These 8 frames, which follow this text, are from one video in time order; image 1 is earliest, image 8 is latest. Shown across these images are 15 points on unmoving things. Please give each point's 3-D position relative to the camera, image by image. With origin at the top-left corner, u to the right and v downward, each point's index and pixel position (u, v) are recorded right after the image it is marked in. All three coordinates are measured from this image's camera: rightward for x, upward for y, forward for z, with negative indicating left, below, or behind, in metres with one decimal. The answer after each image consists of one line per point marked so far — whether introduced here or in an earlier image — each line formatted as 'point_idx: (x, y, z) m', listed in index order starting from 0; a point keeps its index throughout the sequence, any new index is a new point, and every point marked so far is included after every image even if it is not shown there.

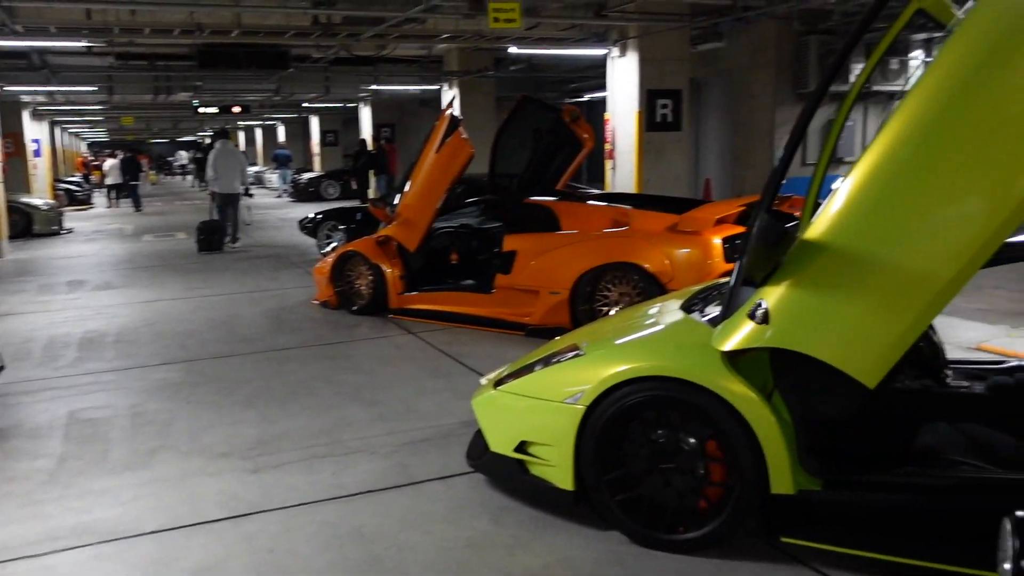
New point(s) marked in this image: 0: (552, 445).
0: (+0.1, -0.6, +3.2) m
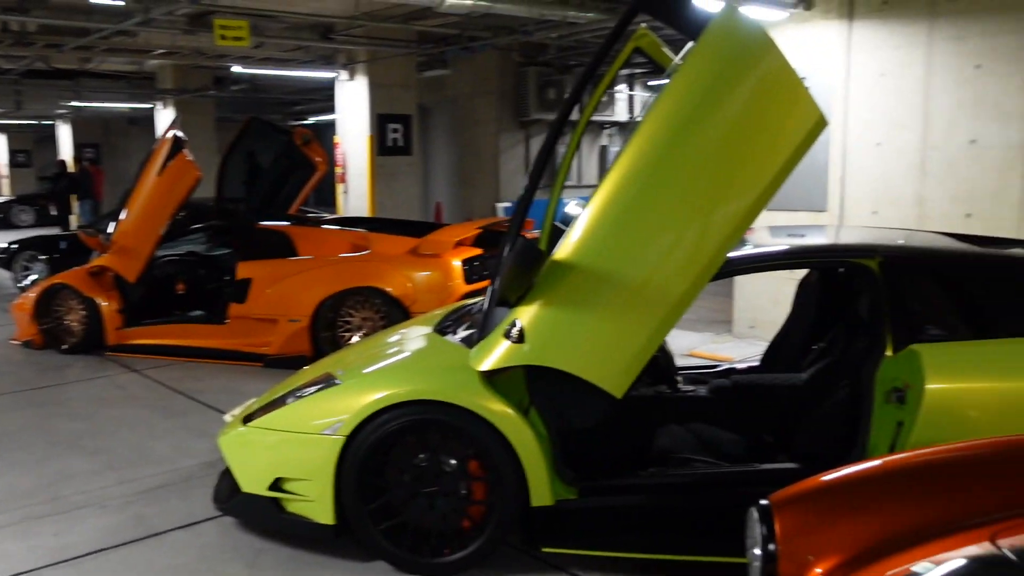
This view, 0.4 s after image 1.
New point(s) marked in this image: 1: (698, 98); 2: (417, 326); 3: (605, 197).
0: (-0.7, -0.7, +3.1) m
1: (+0.6, +0.6, +2.8) m
2: (-0.4, -0.2, +4.0) m
3: (+0.3, +0.3, +2.9) m
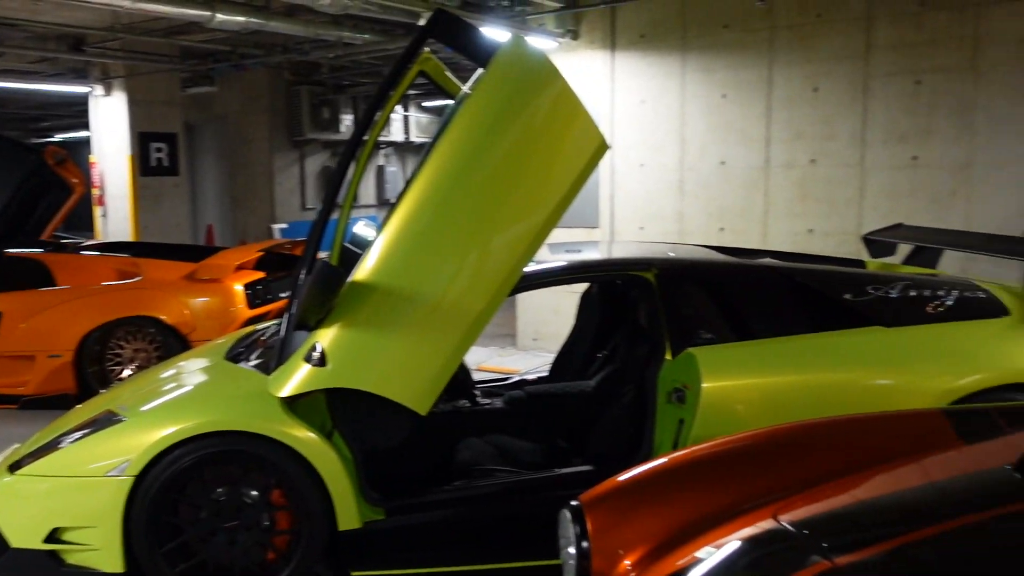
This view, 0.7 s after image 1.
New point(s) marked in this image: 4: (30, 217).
0: (-1.3, -0.8, +2.9) m
1: (-0.1, +0.5, +2.9) m
2: (-1.3, -0.3, +3.8) m
3: (-0.4, +0.2, +2.9) m
4: (-3.9, +0.5, +7.4) m
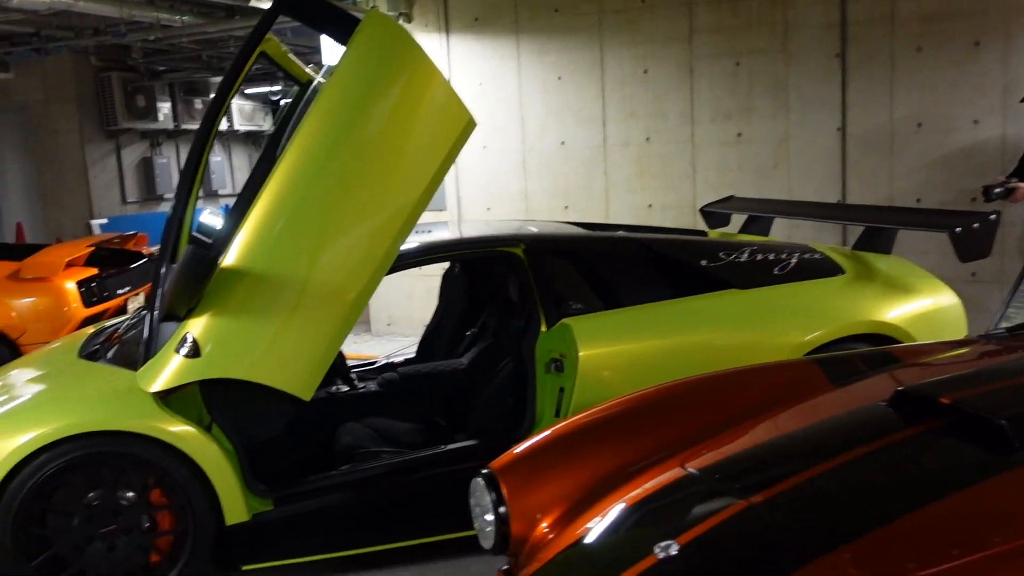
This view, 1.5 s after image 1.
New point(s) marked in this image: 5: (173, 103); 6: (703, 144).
0: (-1.6, -0.8, +2.6) m
1: (-0.5, +0.6, +2.9) m
2: (-1.8, -0.3, +3.5) m
3: (-0.8, +0.3, +2.9) m
4: (-5.1, +0.5, +6.5) m
5: (-4.2, +2.3, +11.2) m
6: (+1.4, +1.0, +6.5) m
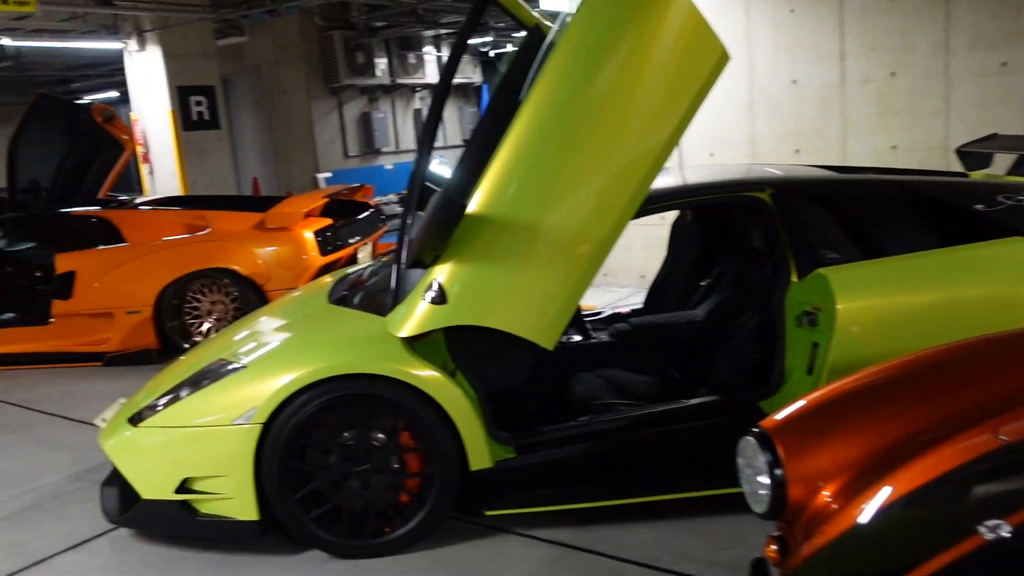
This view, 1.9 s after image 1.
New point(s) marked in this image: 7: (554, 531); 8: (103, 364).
0: (-0.9, -0.6, +2.8) m
1: (+0.3, +0.8, +2.8) m
2: (-0.9, -0.1, +3.7) m
3: (0.0, +0.4, +2.8) m
4: (-3.5, +0.9, +7.3) m
5: (-1.6, +2.9, +11.5) m
6: (+2.9, +1.4, +5.9) m
7: (+0.1, -0.8, +3.0) m
8: (-2.6, -0.5, +5.8) m
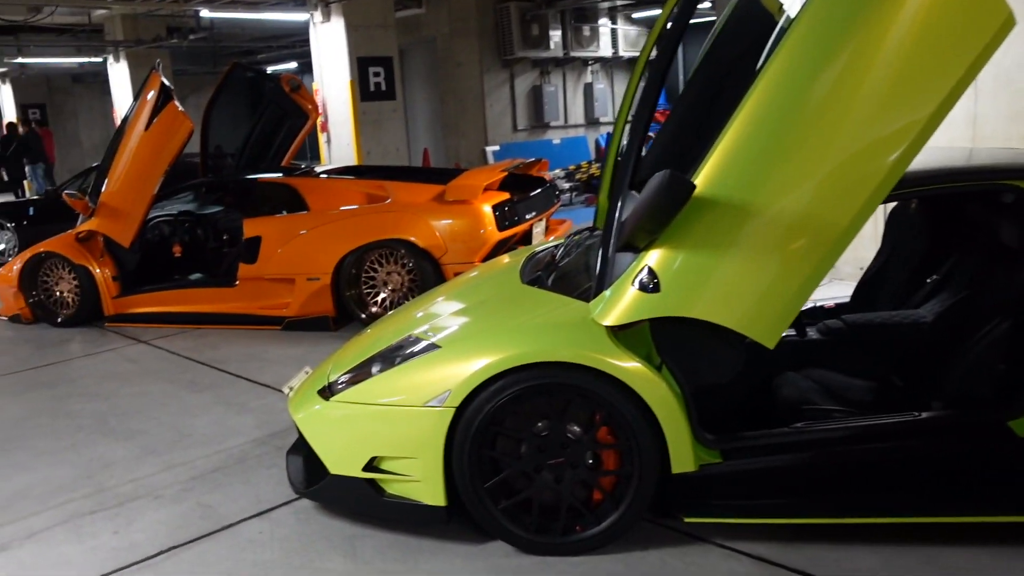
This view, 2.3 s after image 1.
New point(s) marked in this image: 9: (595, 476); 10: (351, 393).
0: (-0.3, -0.5, +2.7) m
1: (+0.9, +0.8, +2.4) m
2: (-0.1, 0.0, +3.6) m
3: (+0.6, +0.5, +2.5) m
4: (-2.0, +1.2, +7.5) m
5: (+0.6, +3.2, +11.3) m
6: (+4.0, +1.3, +5.1) m
7: (+0.8, -0.8, +2.7) m
8: (-1.5, -0.3, +5.9) m
9: (+0.2, -0.6, +2.7) m
10: (-0.5, -0.3, +2.8) m
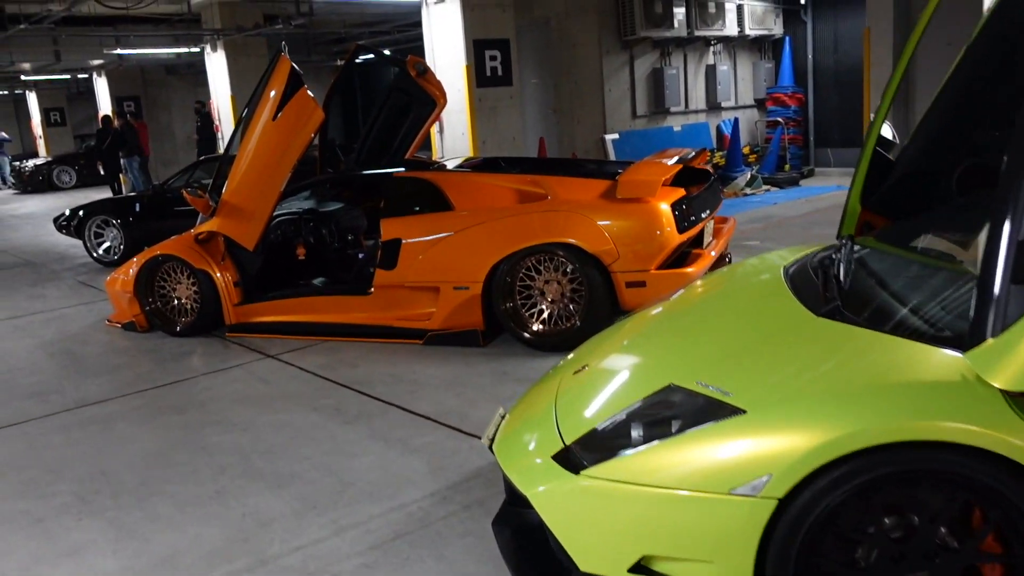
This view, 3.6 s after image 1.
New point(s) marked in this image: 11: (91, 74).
0: (+0.4, -0.6, +2.0) m
1: (+1.6, +0.7, +1.6) m
2: (+0.7, 0.0, +2.9) m
3: (+1.3, +0.4, +1.7) m
4: (-0.9, +1.1, +6.9) m
5: (+2.0, +3.2, +10.4) m
6: (+4.9, +1.2, +4.0) m
7: (+1.5, -0.9, +2.0) m
8: (-0.5, -0.3, +5.3) m
9: (+1.0, -0.7, +2.0) m
10: (+0.2, -0.4, +2.1) m
11: (-9.3, +4.7, +19.9) m
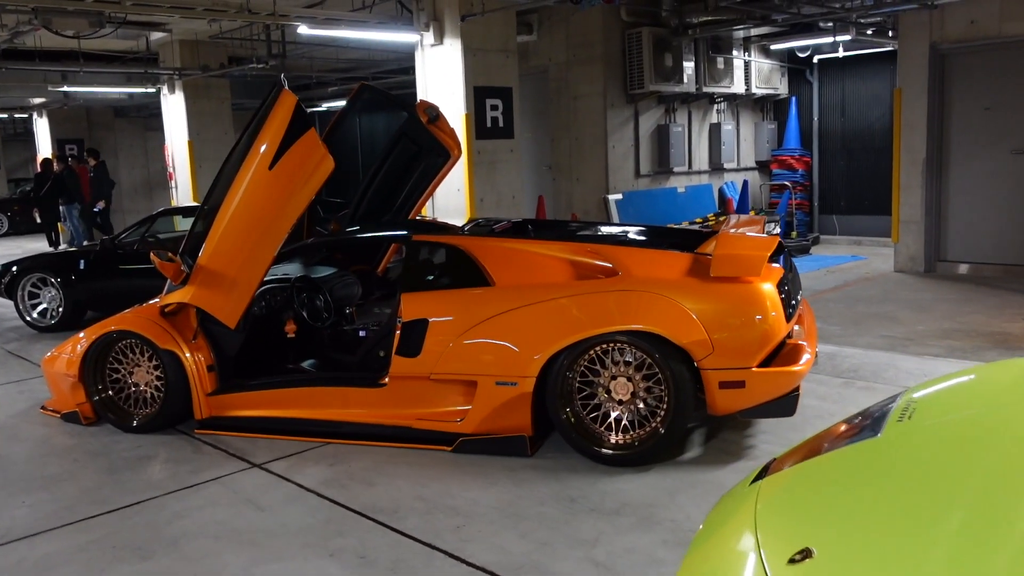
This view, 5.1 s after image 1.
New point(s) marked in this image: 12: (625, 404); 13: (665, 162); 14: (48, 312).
0: (+0.9, -0.9, +1.0) m
1: (+2.1, +0.4, +0.7) m
2: (+1.1, -0.4, +1.9) m
3: (+1.8, +0.1, +0.8) m
4: (-0.8, +0.6, +5.9) m
5: (+2.0, +2.4, +9.8) m
6: (+5.3, +0.8, +3.4) m
7: (+1.9, -1.2, +1.0) m
8: (-0.3, -0.7, +4.2) m
9: (+1.4, -0.9, +1.0) m
10: (+0.7, -0.7, +1.1) m
11: (-9.9, +3.6, +18.6) m
12: (+0.5, -0.5, +3.9) m
13: (+1.7, +1.4, +9.9) m
14: (-4.0, -0.2, +7.7) m
